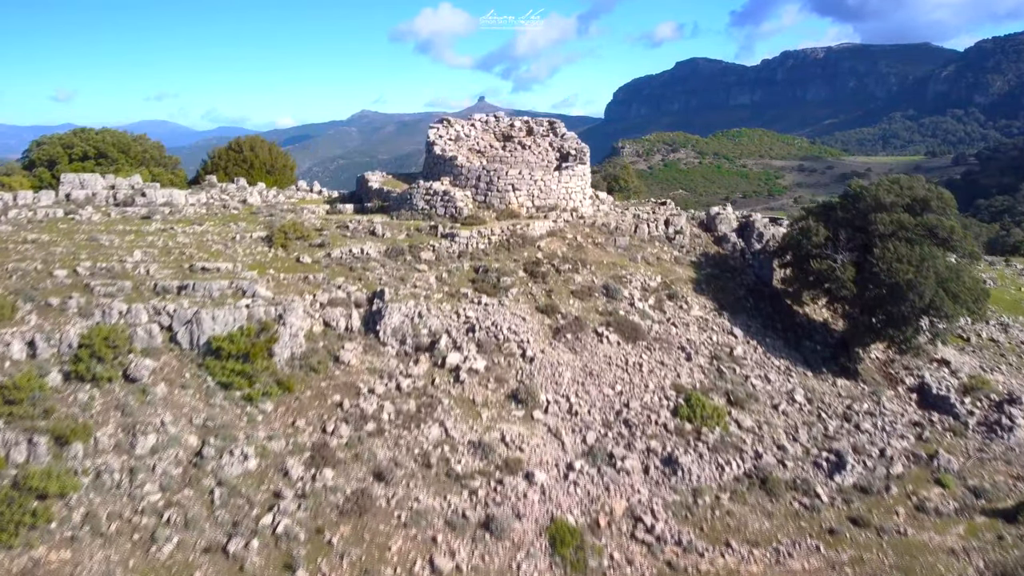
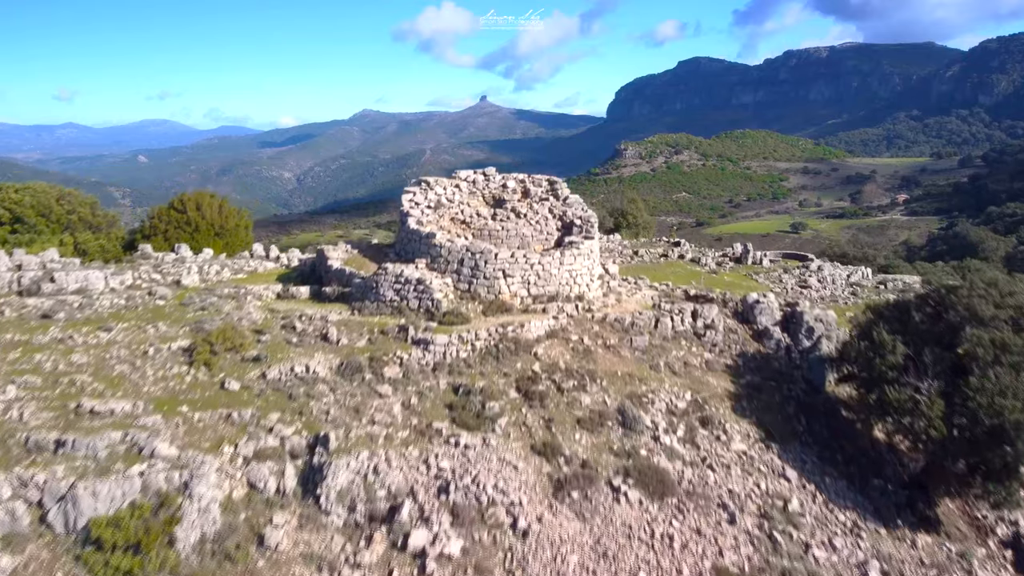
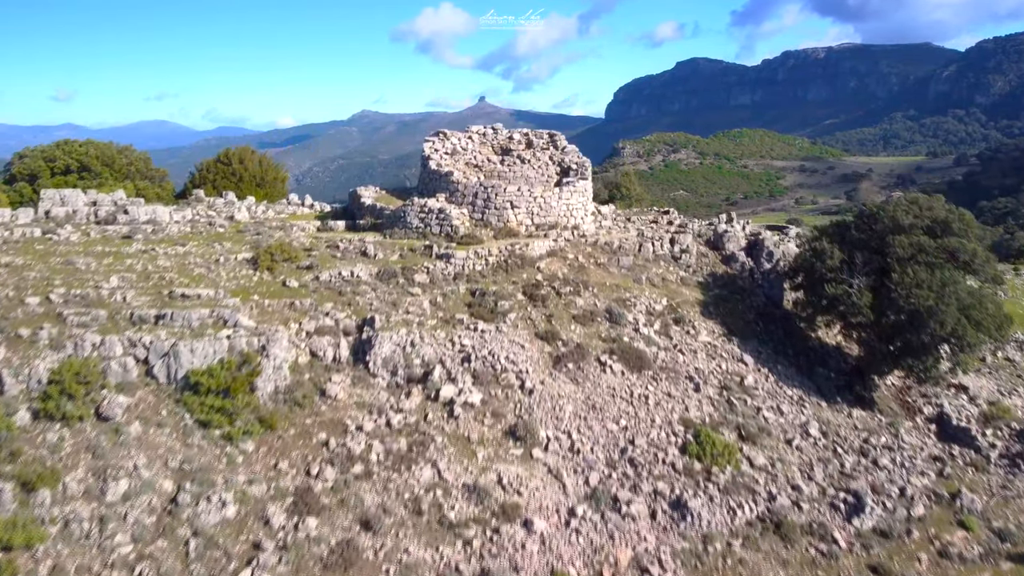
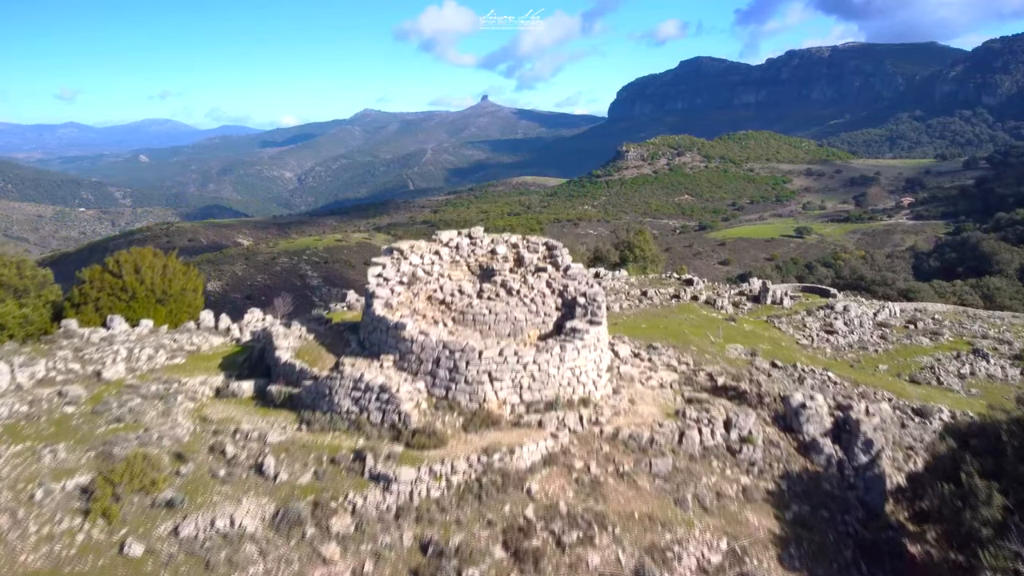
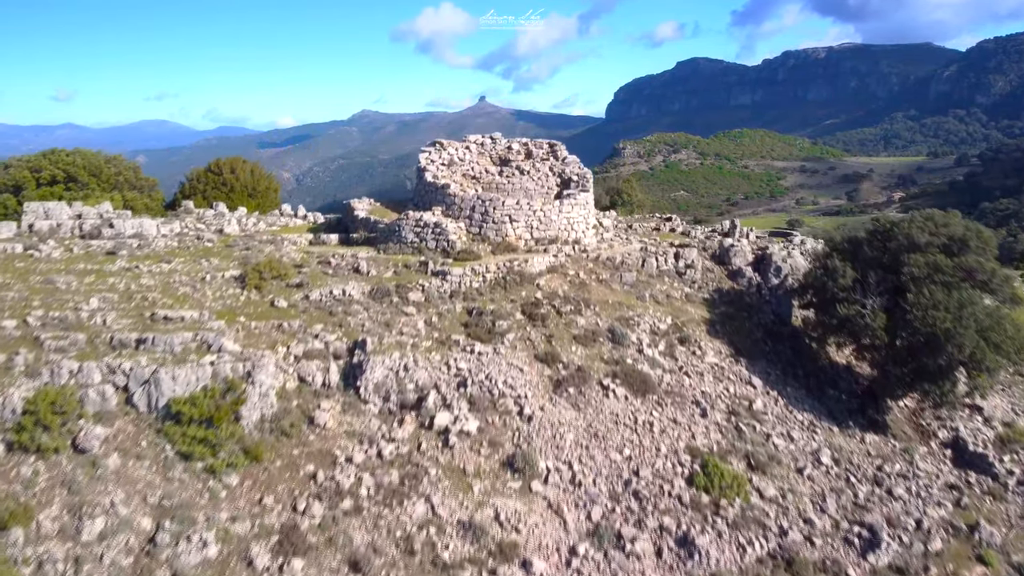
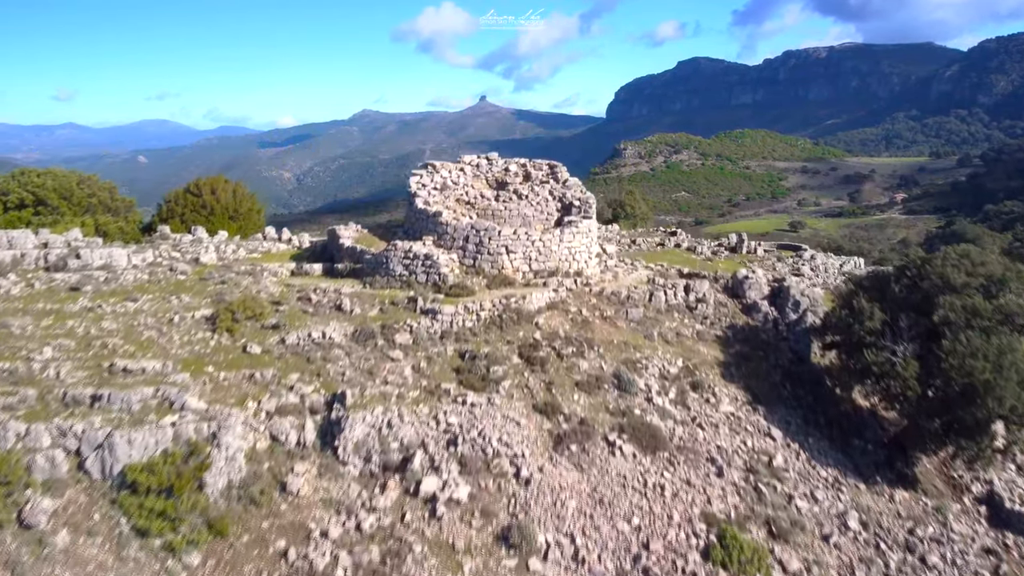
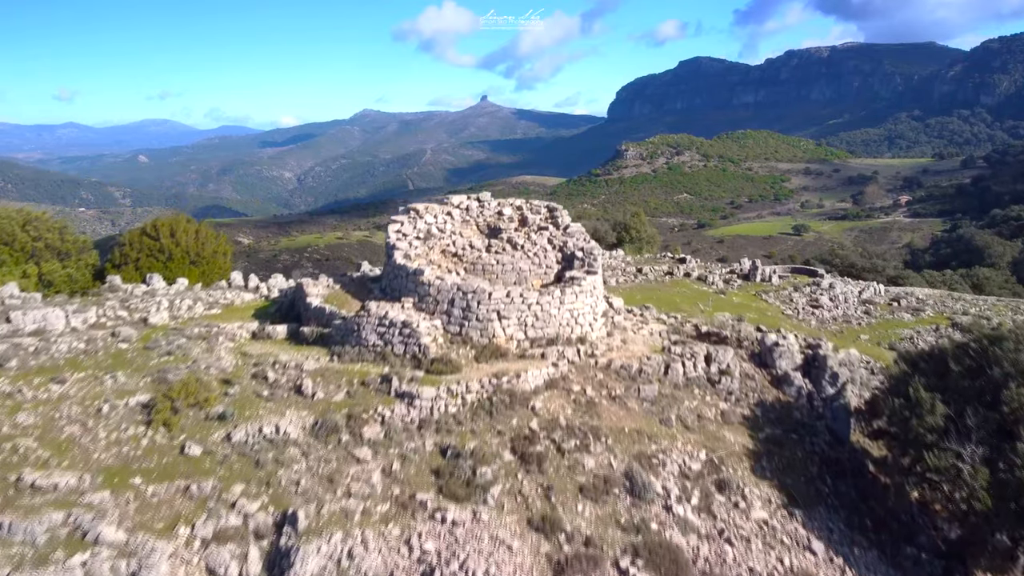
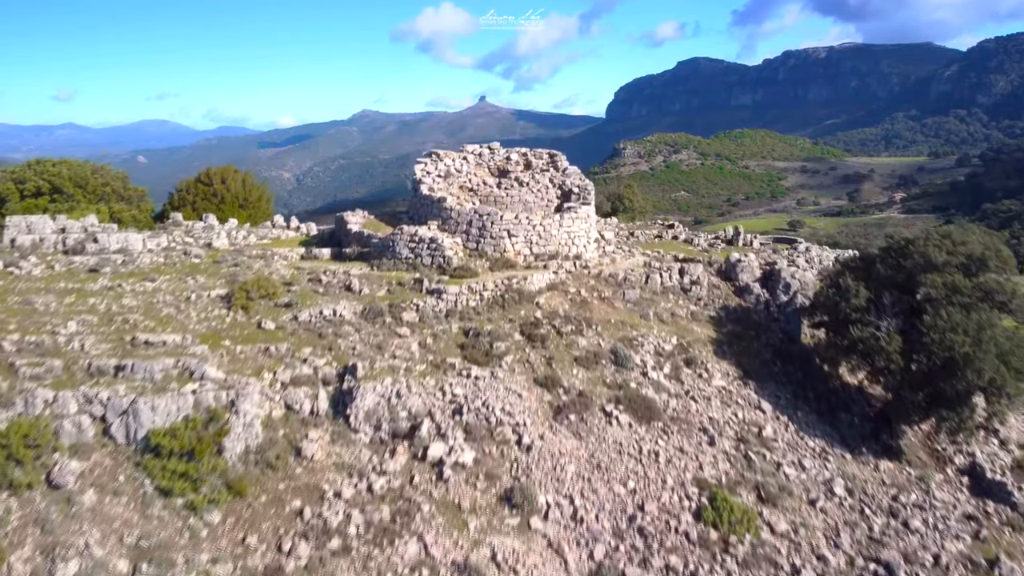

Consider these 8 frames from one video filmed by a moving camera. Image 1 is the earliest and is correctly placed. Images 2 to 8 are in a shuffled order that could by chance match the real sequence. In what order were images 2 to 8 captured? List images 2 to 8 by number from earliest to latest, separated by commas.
3, 5, 8, 6, 2, 7, 4
